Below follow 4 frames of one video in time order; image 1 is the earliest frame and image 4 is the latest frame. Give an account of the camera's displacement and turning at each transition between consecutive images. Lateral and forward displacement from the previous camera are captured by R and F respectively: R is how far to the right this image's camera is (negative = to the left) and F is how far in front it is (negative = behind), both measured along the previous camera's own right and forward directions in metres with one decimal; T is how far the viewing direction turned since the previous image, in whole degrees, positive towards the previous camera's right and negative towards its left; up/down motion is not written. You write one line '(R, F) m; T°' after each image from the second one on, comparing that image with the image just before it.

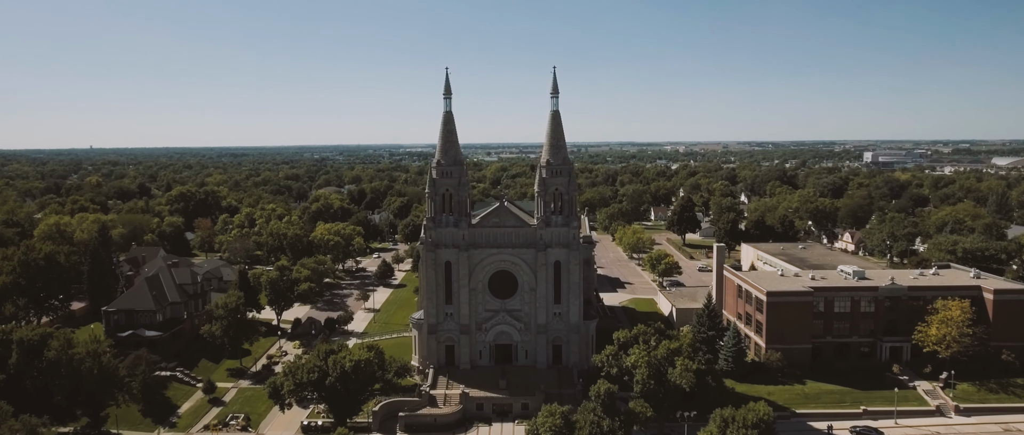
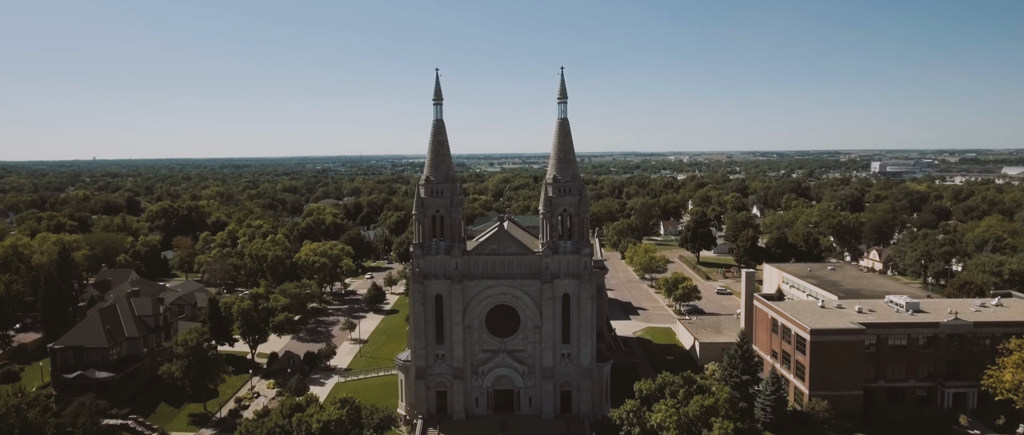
(+0.1, +6.7) m; 0°
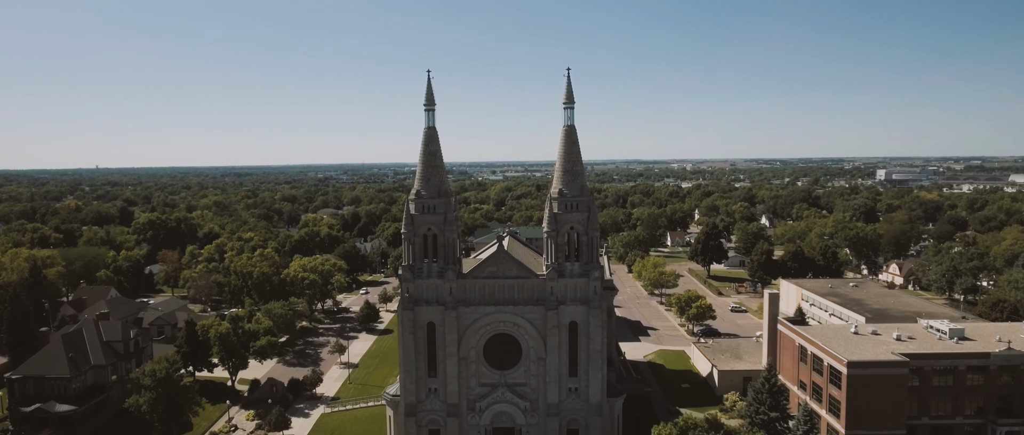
(+0.1, +4.2) m; 0°
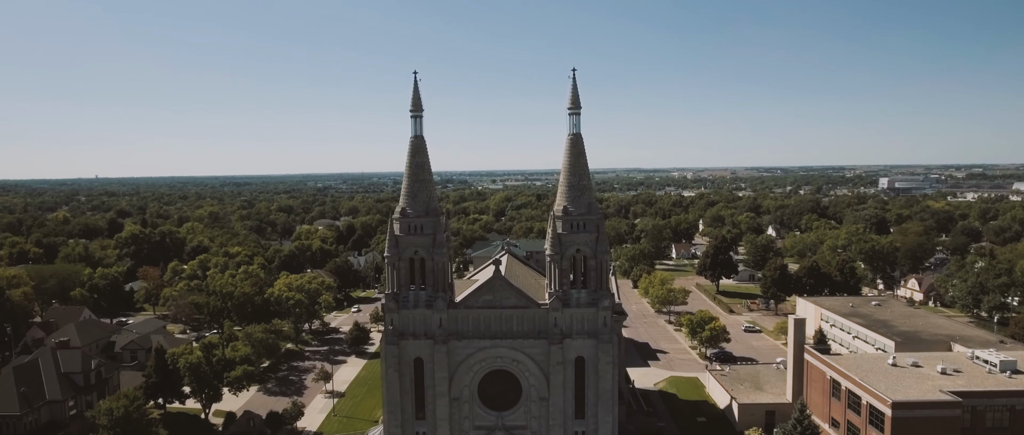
(+0.1, +4.3) m; 0°
